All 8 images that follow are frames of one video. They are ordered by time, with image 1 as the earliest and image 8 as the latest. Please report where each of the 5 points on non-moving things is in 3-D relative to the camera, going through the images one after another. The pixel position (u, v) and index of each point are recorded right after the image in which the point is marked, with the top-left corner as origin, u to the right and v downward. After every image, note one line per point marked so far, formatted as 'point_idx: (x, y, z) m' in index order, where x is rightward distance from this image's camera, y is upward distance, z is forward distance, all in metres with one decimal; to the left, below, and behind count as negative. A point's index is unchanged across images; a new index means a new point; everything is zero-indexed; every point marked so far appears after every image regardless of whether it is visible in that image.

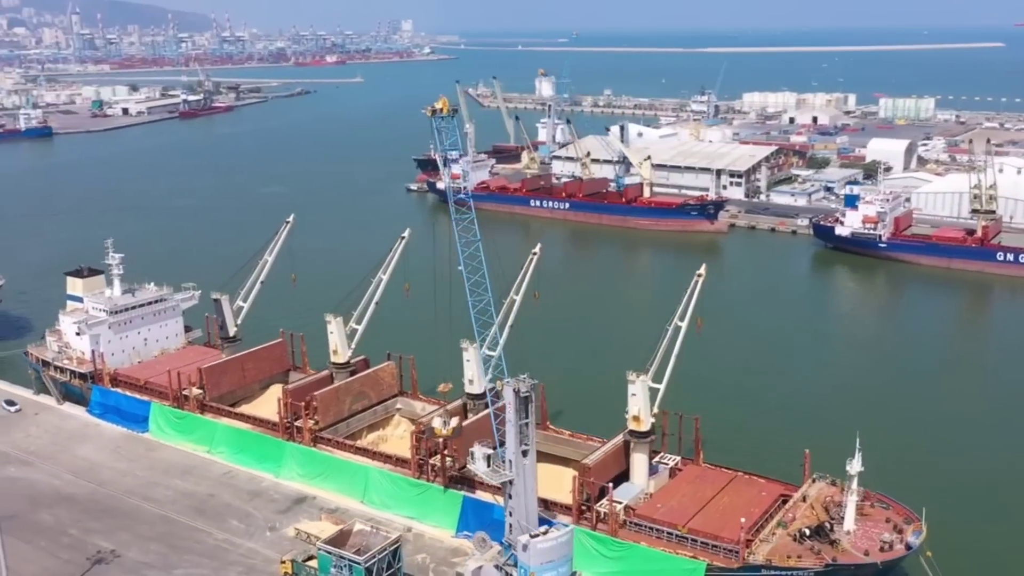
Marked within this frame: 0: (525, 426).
0: (+0.1, -1.6, +11.8) m
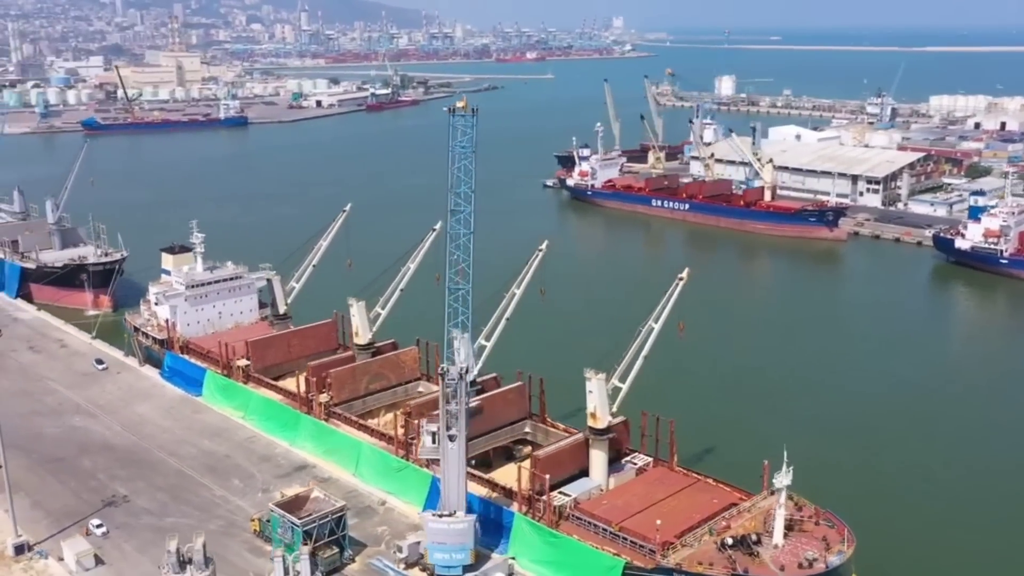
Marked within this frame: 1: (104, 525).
0: (-0.7, -1.5, +12.4) m
1: (-5.7, -3.3, +14.2) m
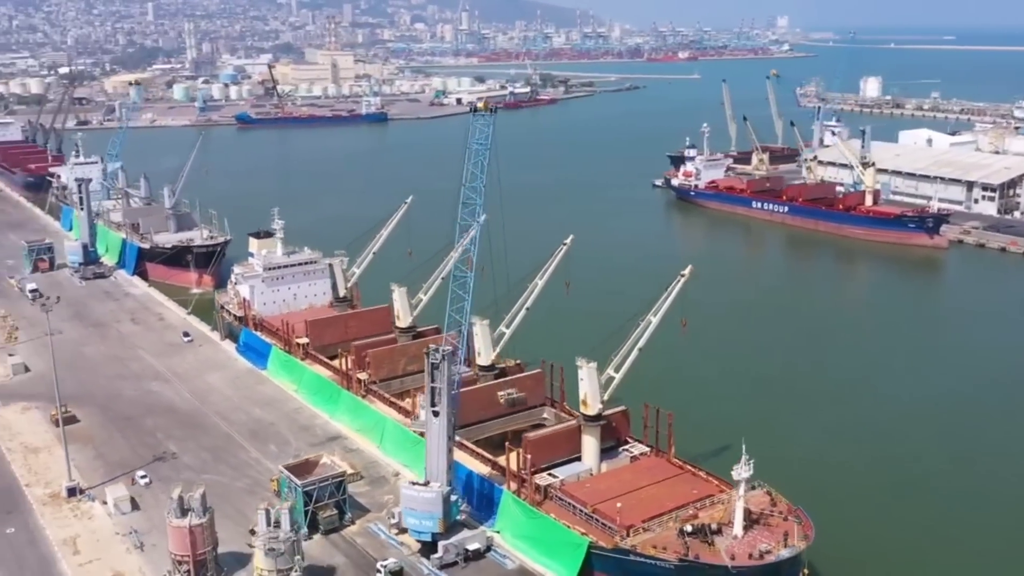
0: (-1.0, -1.3, +13.3) m
1: (-5.7, -2.9, +15.9) m
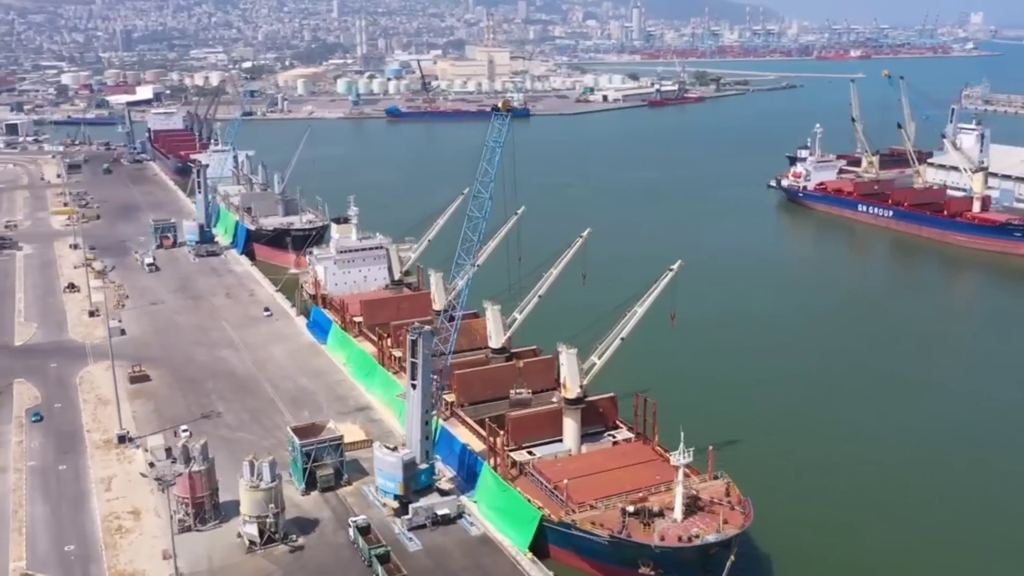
0: (-1.4, -1.1, +14.4) m
1: (-5.6, -2.5, +17.7) m
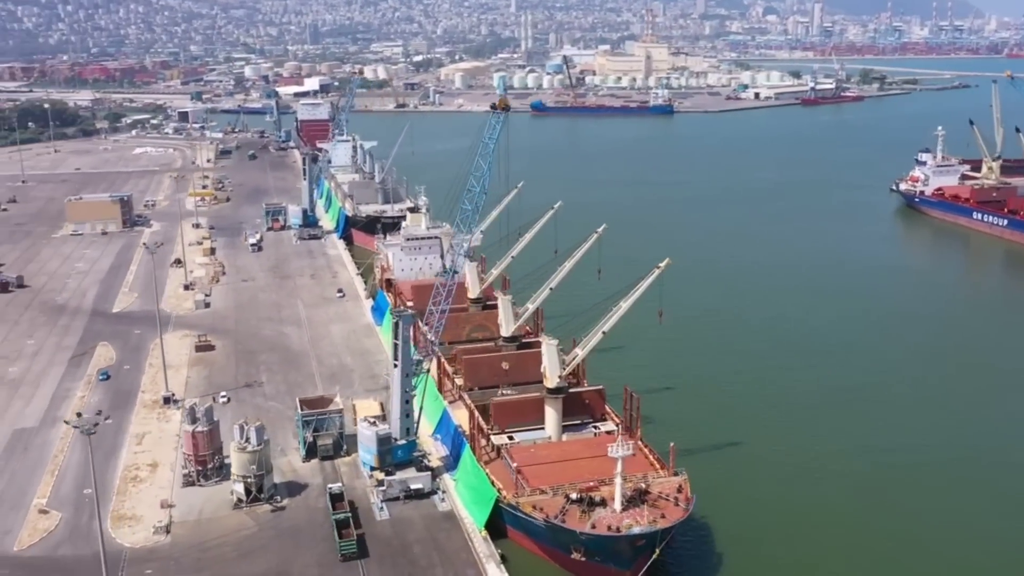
0: (-1.7, -0.9, +15.2) m
1: (-5.4, -2.1, +19.2) m
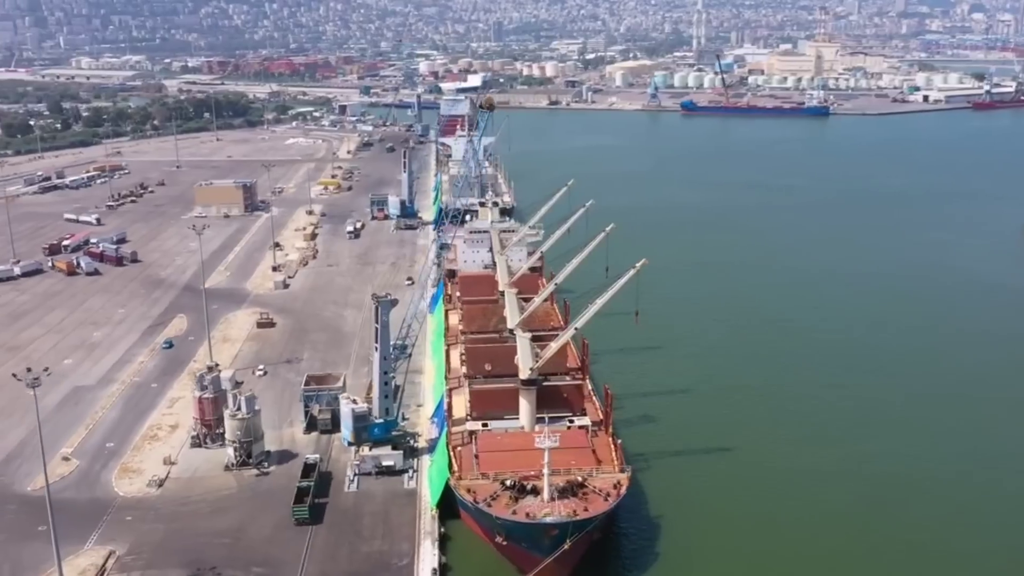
0: (-2.1, -0.7, +16.1) m
1: (-5.0, -1.7, +20.7) m
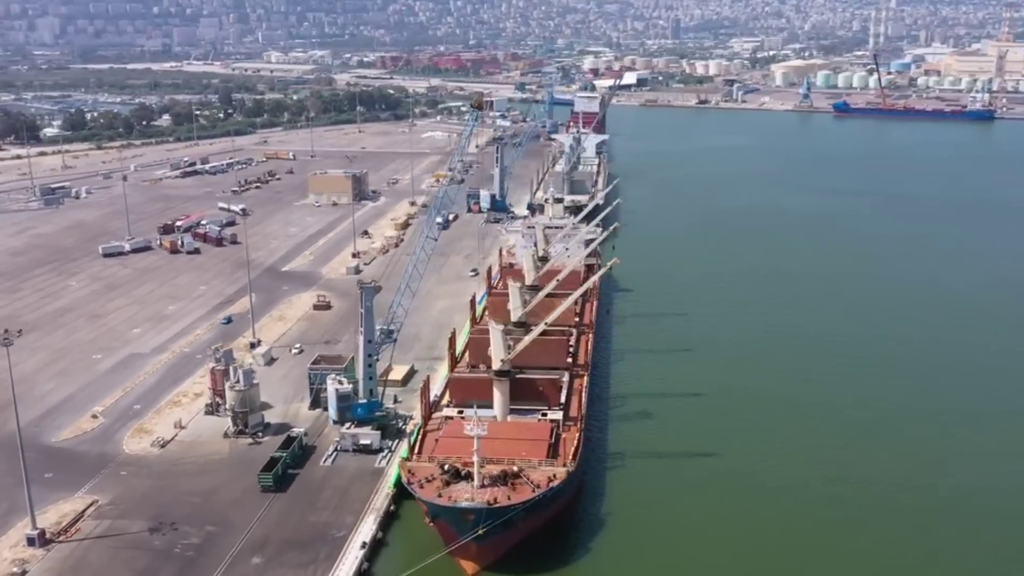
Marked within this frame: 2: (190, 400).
0: (-2.4, -0.4, +16.9) m
1: (-4.6, -1.3, +21.9) m
2: (-6.1, -2.1, +19.2) m
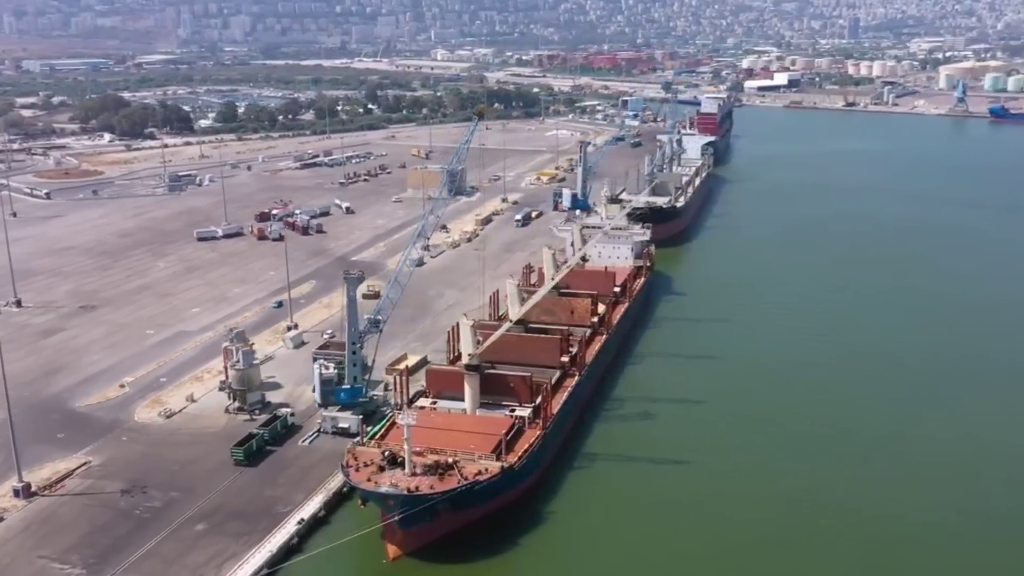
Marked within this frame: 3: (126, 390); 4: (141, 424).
0: (-2.8, -0.3, +17.6) m
1: (-4.1, -1.1, +22.9) m
2: (-6.1, -1.8, +20.5) m
3: (-7.5, -2.0, +19.9) m
4: (-6.6, -2.4, +18.2) m
